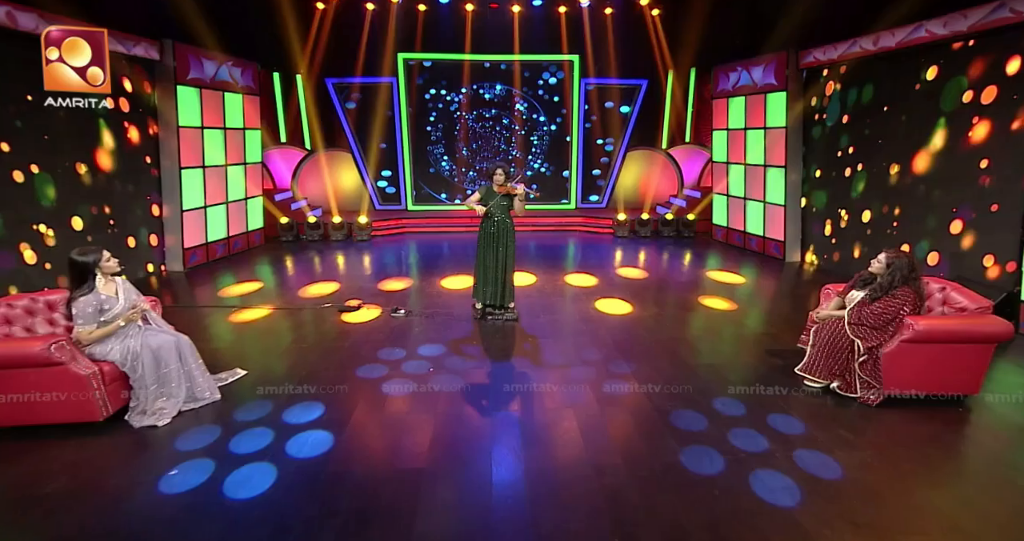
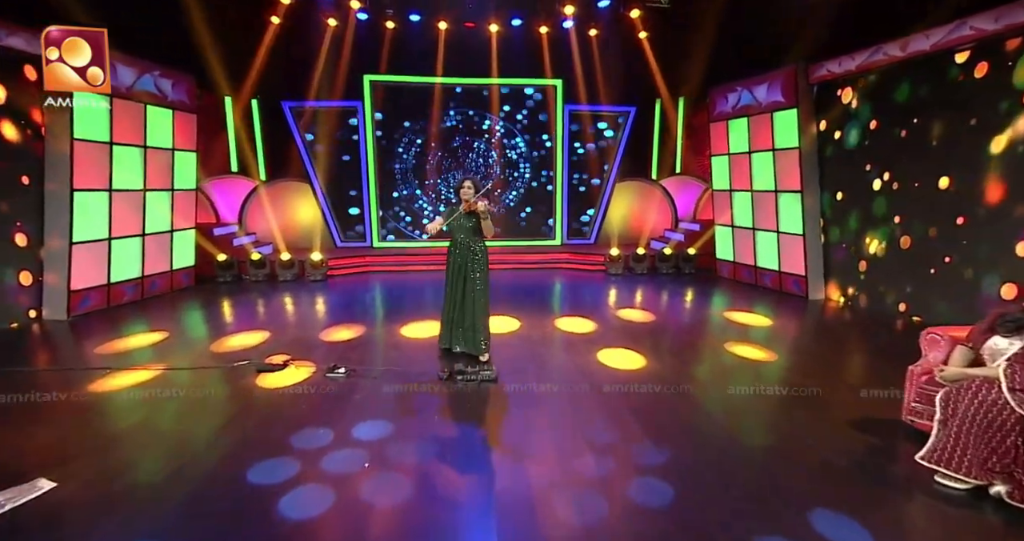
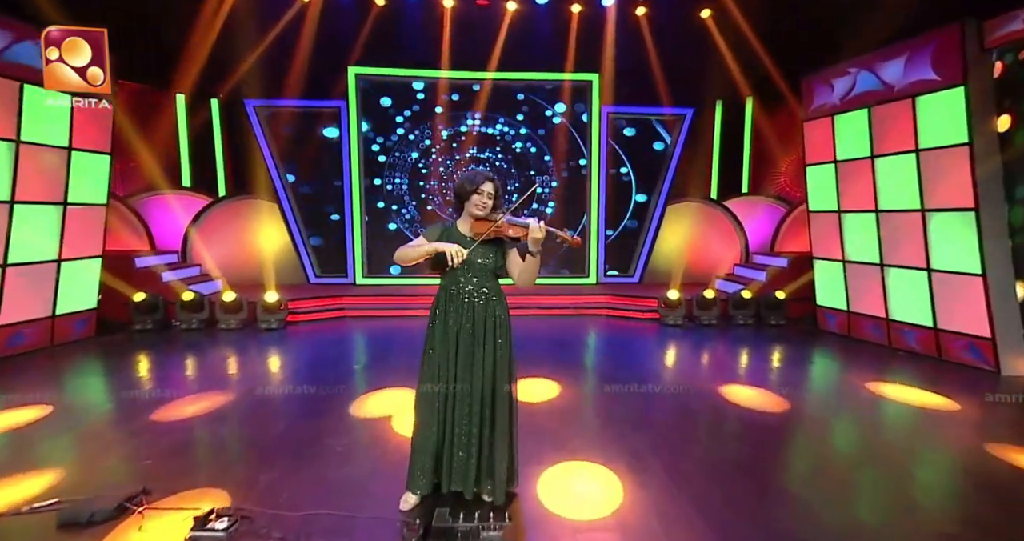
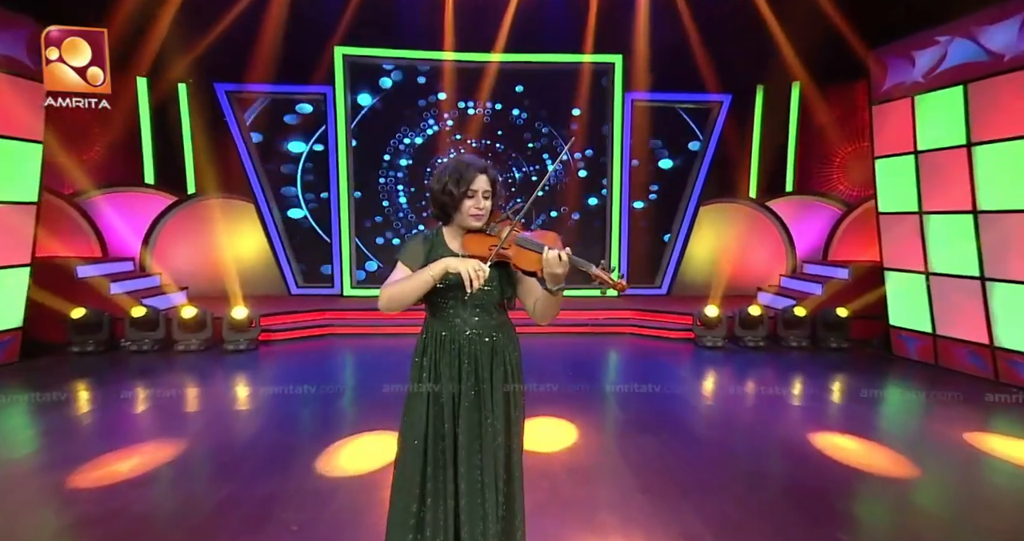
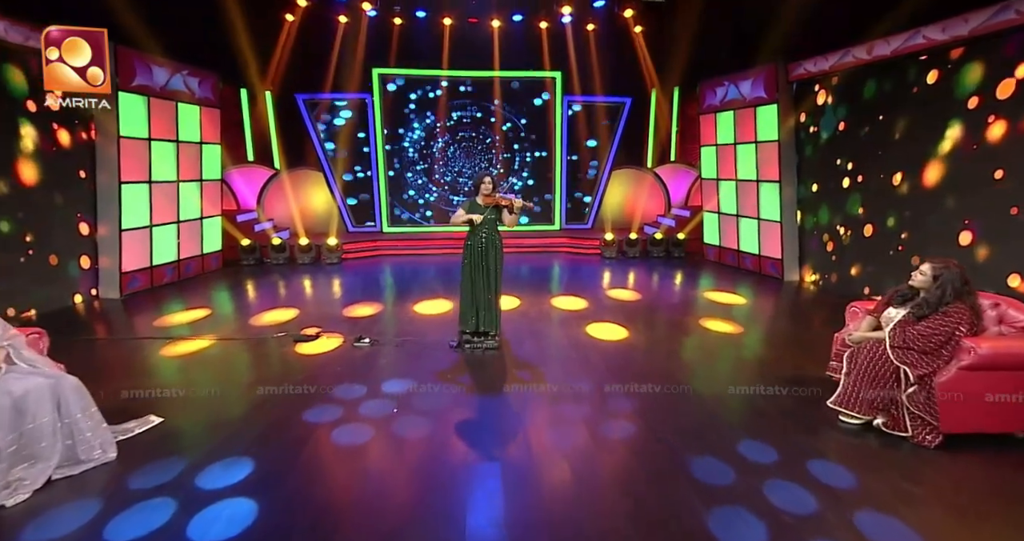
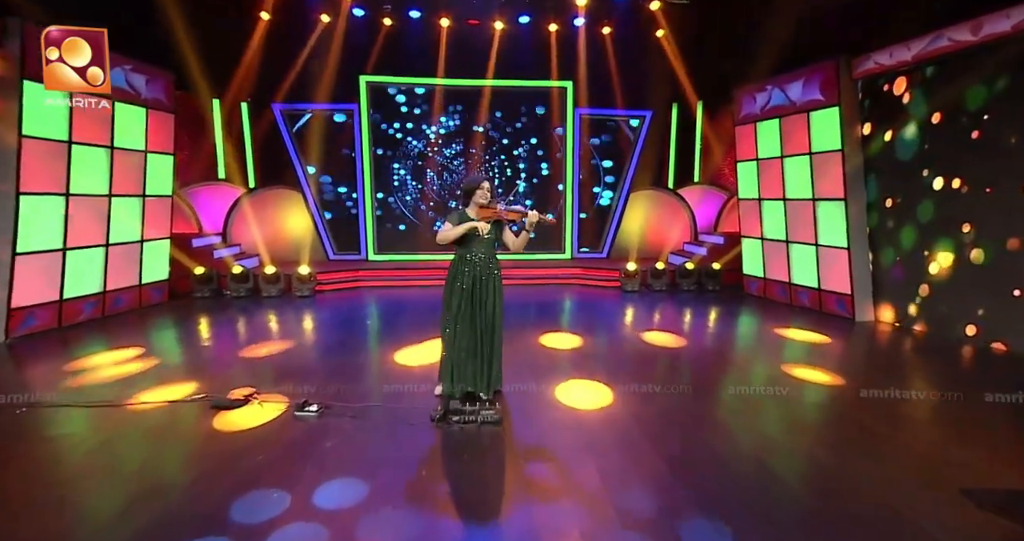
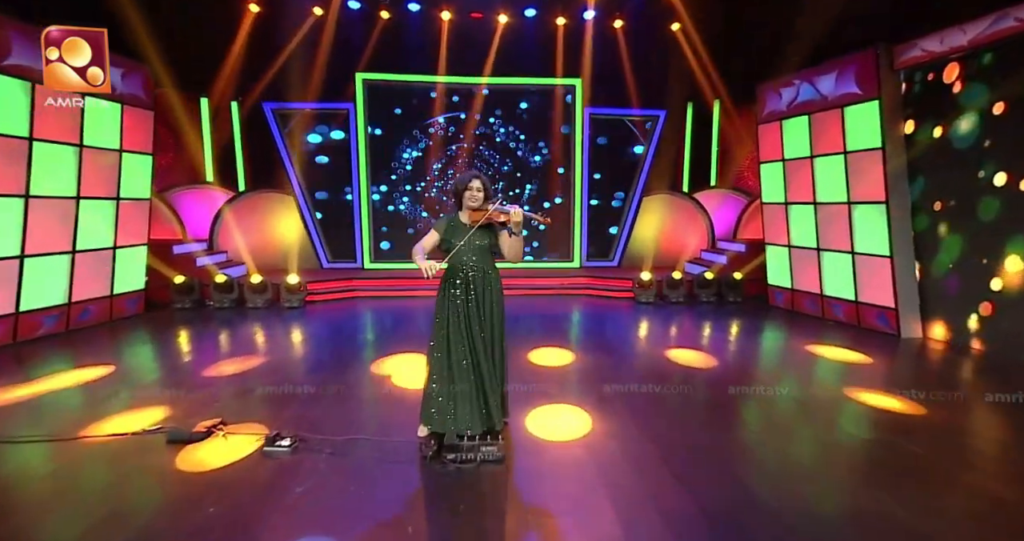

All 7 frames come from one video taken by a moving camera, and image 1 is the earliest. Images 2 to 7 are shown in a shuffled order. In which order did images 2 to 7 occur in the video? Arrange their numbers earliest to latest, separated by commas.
5, 2, 6, 7, 3, 4
